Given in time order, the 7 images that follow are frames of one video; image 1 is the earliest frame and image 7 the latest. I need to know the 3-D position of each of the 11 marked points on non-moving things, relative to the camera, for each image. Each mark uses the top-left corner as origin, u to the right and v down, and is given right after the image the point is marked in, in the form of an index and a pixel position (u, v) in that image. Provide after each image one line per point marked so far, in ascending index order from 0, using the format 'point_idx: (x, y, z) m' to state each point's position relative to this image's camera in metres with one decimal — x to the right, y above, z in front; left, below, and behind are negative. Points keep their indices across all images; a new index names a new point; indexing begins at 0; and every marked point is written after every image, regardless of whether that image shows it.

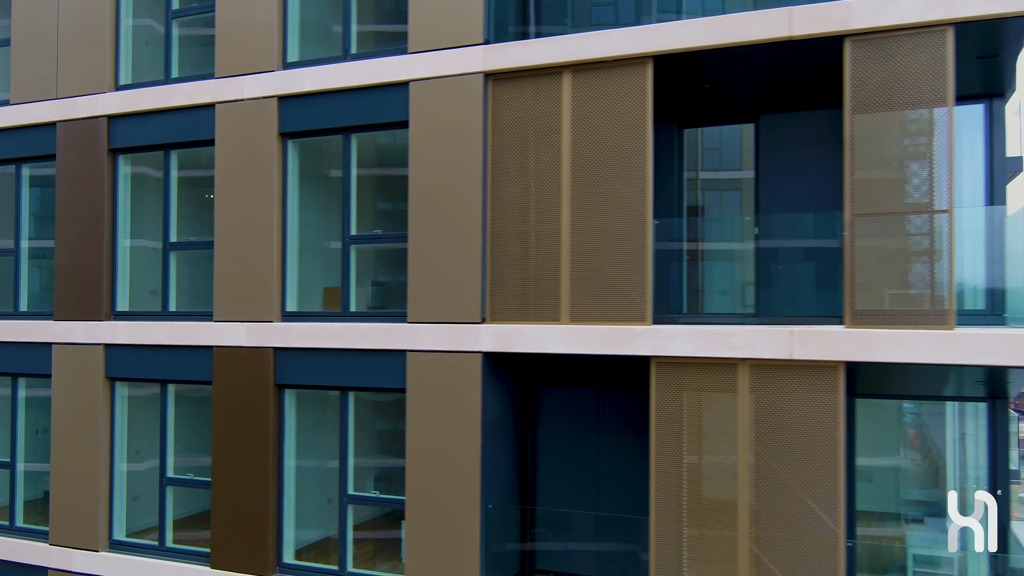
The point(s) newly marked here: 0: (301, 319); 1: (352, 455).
0: (-1.9, -0.3, +7.8) m
1: (-1.4, -1.3, +7.7) m
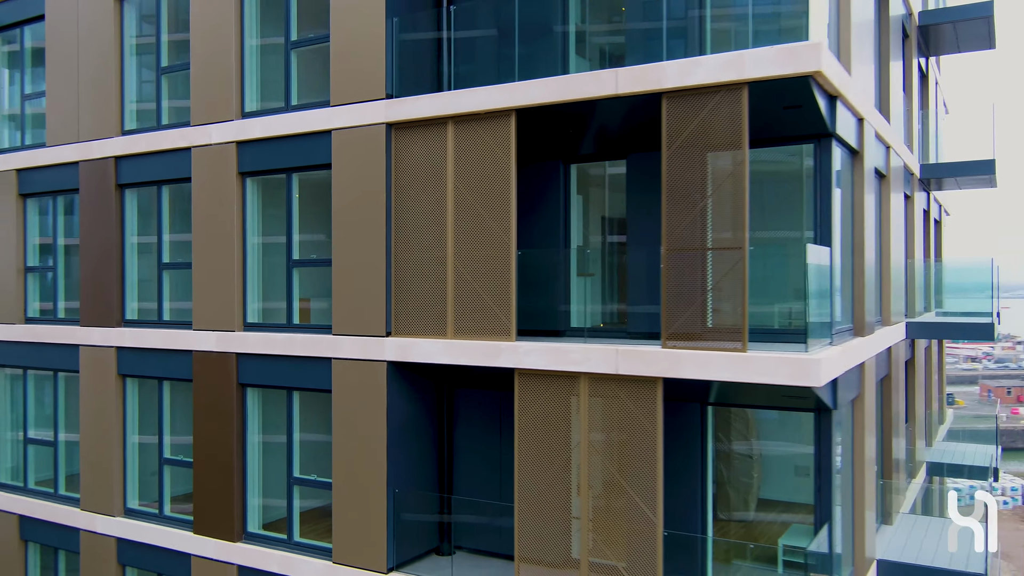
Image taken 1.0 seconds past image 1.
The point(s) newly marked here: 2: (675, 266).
0: (-2.7, -0.4, +9.3) m
1: (-2.3, -1.4, +9.1) m
2: (+1.3, +0.2, +7.0) m
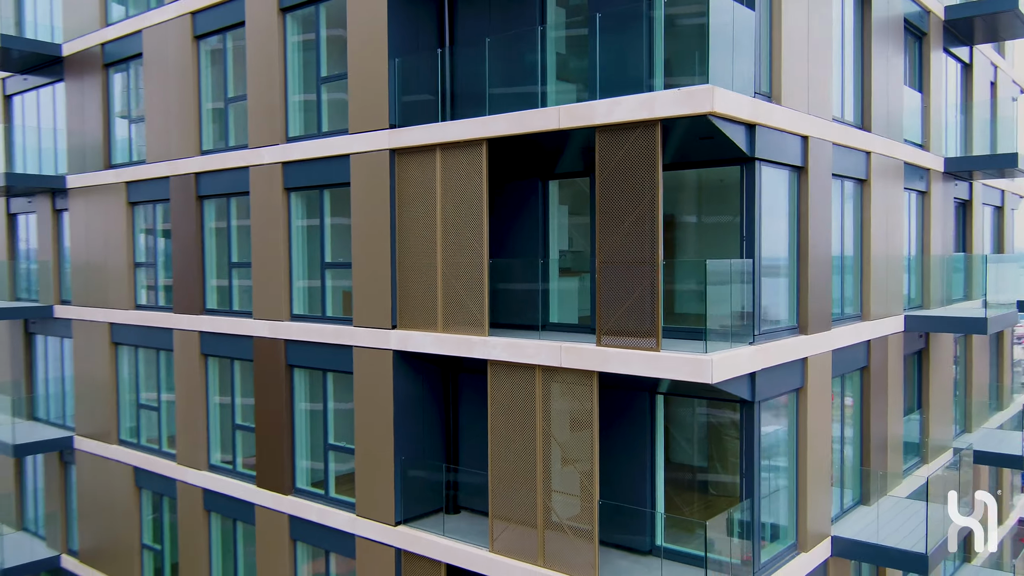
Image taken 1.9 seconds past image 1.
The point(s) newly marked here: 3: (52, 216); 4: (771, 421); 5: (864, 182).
0: (-2.7, -0.4, +11.1) m
1: (-2.3, -1.4, +10.9) m
2: (+0.9, +0.1, +8.2) m
3: (-8.3, +1.3, +15.6) m
4: (+2.6, -1.3, +8.7) m
5: (+4.3, +1.3, +10.6) m
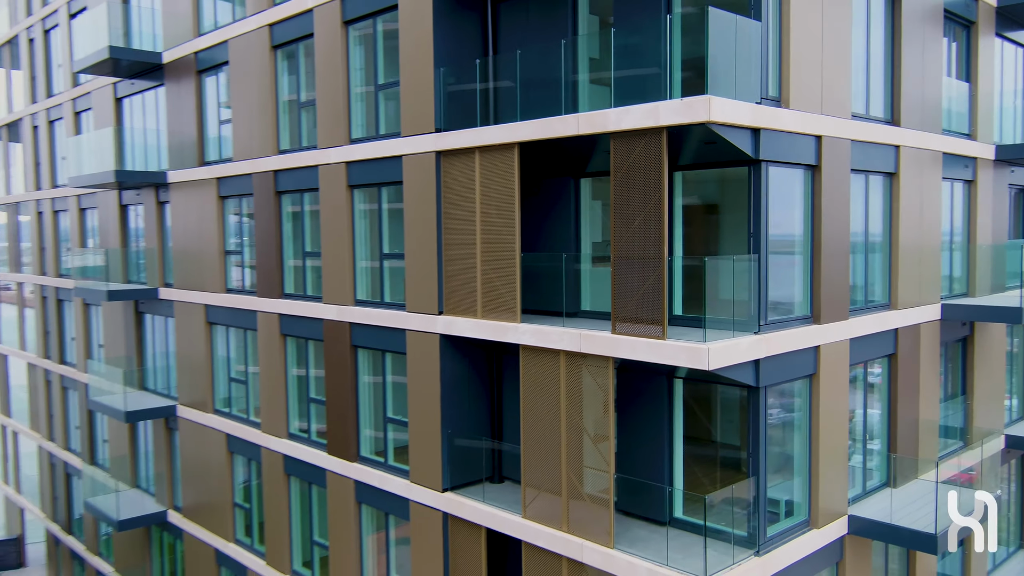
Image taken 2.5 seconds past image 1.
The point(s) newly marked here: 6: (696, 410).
0: (-2.1, -0.2, +12.3) m
1: (-1.7, -1.3, +12.0) m
2: (+1.1, +0.2, +8.9) m
3: (-7.2, +1.6, +17.3) m
4: (+2.9, -1.2, +9.3) m
5: (+4.8, +1.4, +10.9) m
6: (+2.0, -1.4, +9.5) m
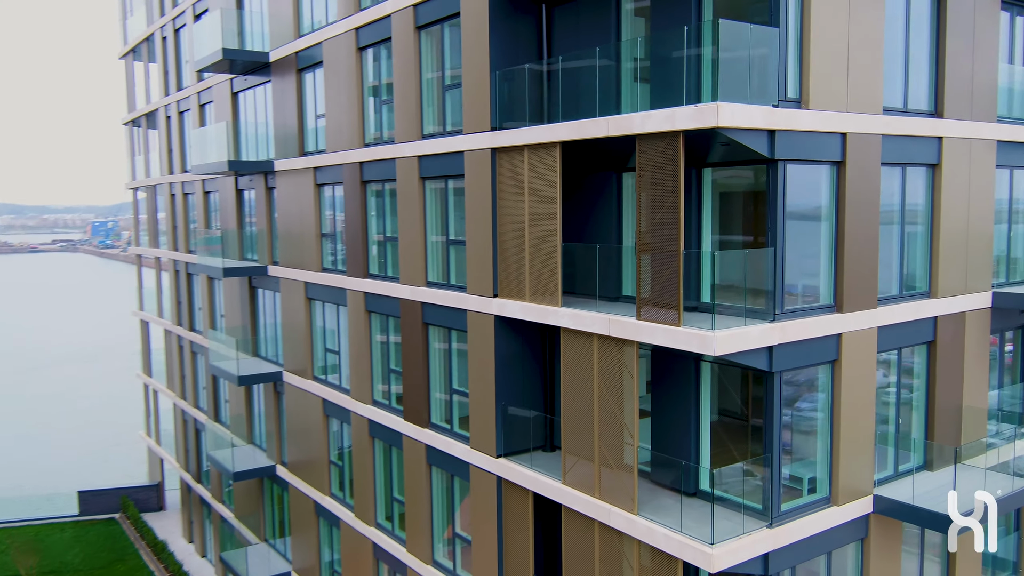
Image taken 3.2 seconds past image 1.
0: (-1.2, 0.0, +13.5) m
1: (-0.9, -1.0, +13.2) m
2: (+1.5, +0.3, +9.7) m
3: (-5.5, +2.1, +19.1) m
4: (+3.3, -1.1, +9.8) m
5: (+5.4, +1.6, +11.1) m
6: (+2.5, -1.2, +10.2) m
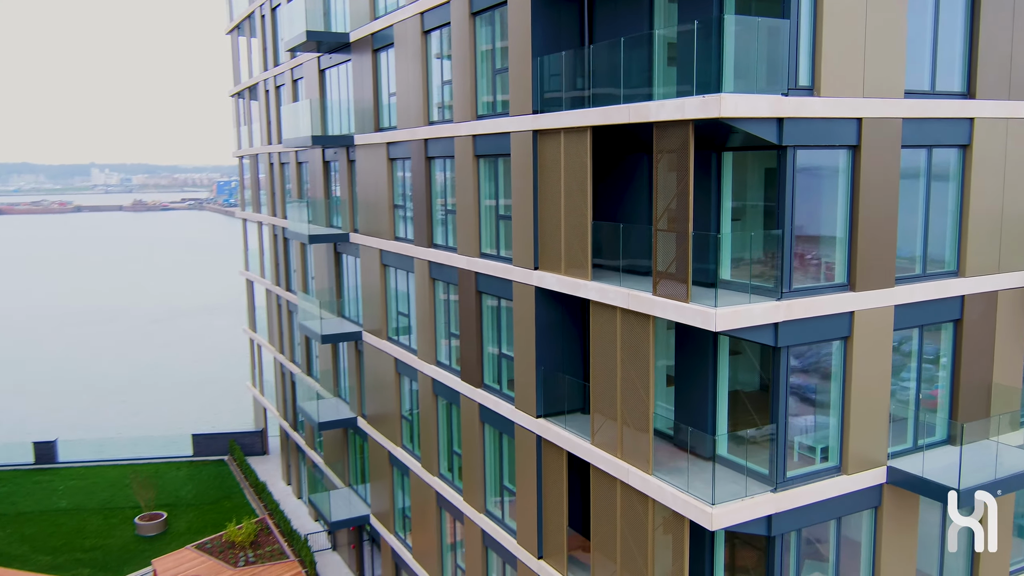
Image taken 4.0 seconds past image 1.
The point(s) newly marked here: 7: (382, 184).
0: (-0.4, +0.5, +14.5) m
1: (-0.1, -0.5, +14.2) m
2: (+1.8, +0.6, +10.4) m
3: (-3.9, +2.9, +20.5) m
4: (+3.6, -0.9, +10.3) m
5: (+5.9, +1.8, +11.2) m
6: (+2.8, -1.0, +10.8) m
7: (-2.8, +2.2, +18.4) m
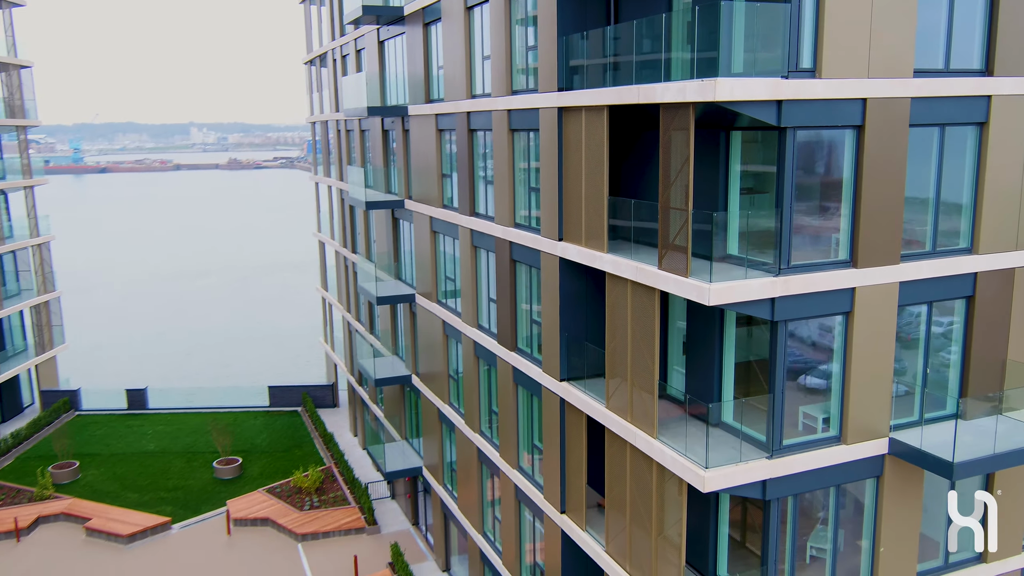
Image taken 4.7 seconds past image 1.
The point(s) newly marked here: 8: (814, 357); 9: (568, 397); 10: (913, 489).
0: (+0.1, +1.1, +15.2) m
1: (+0.4, 0.0, +14.9) m
2: (+1.9, +0.9, +10.9) m
3: (-2.7, +3.8, +21.3) m
4: (+3.7, -0.6, +10.7) m
5: (+6.1, +2.1, +11.2) m
6: (+3.0, -0.6, +11.3) m
7: (-1.8, +3.0, +19.2) m
8: (+3.8, -0.9, +10.8) m
9: (+0.9, -1.7, +13.6) m
10: (+5.4, -2.7, +11.6) m
